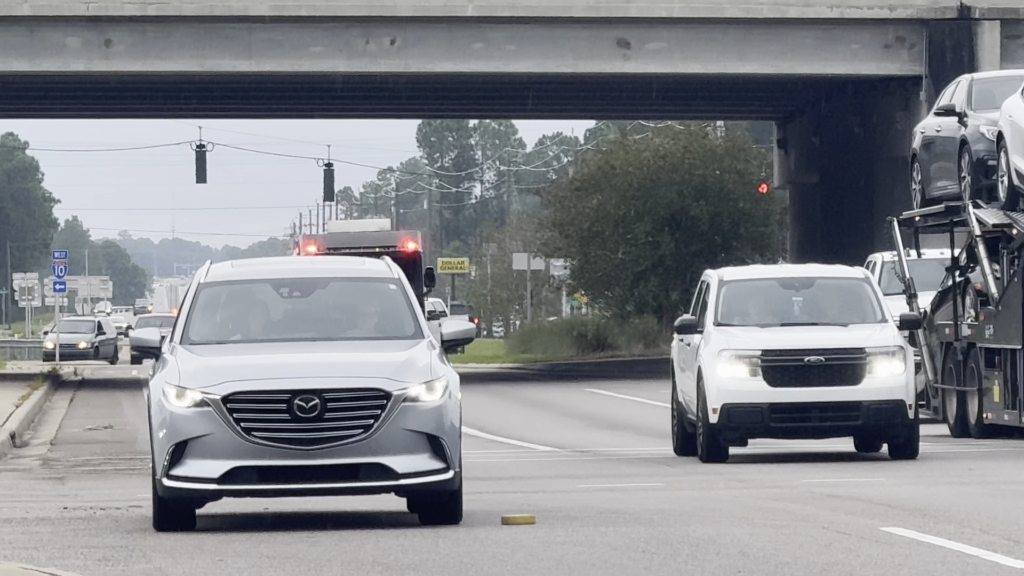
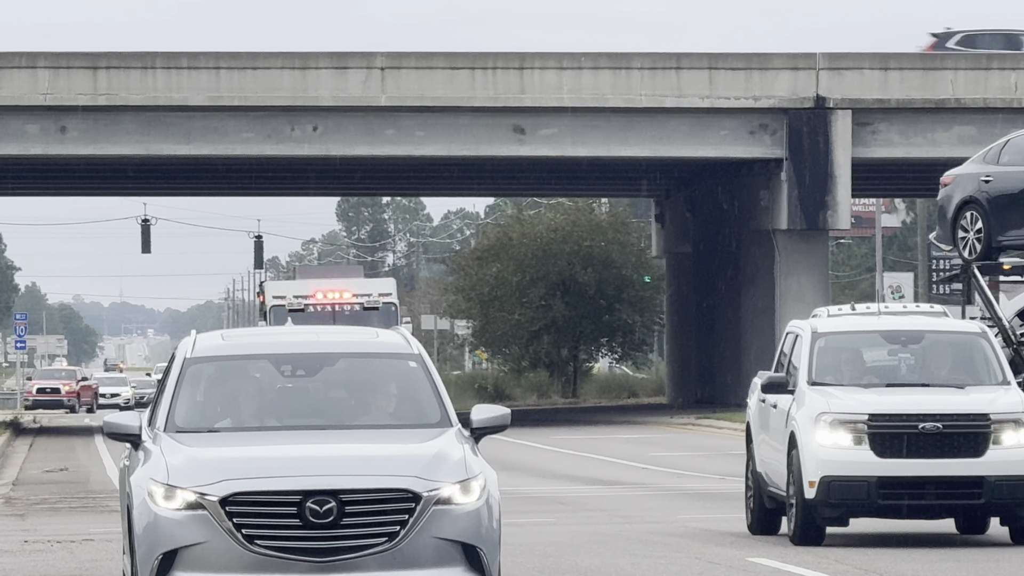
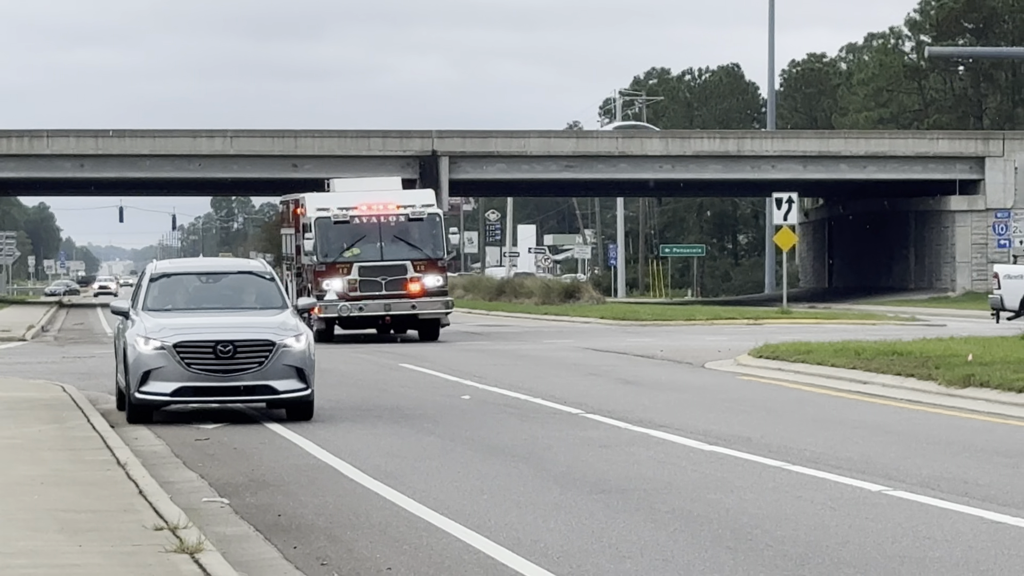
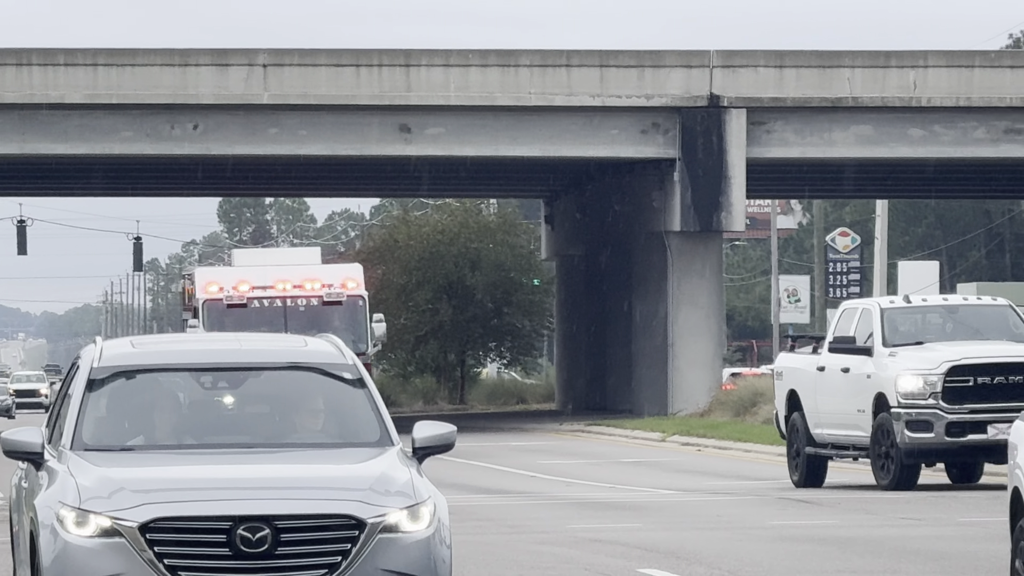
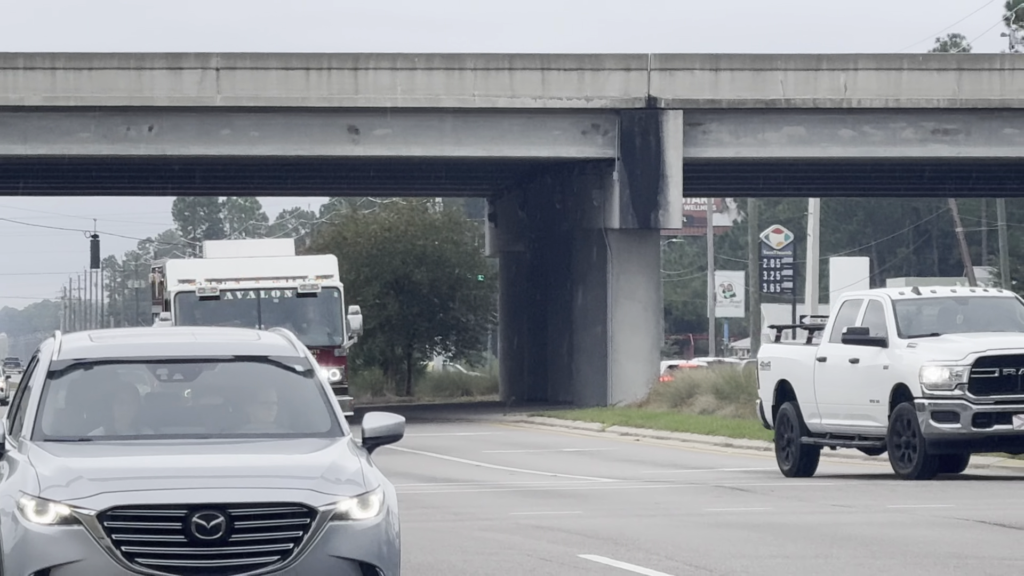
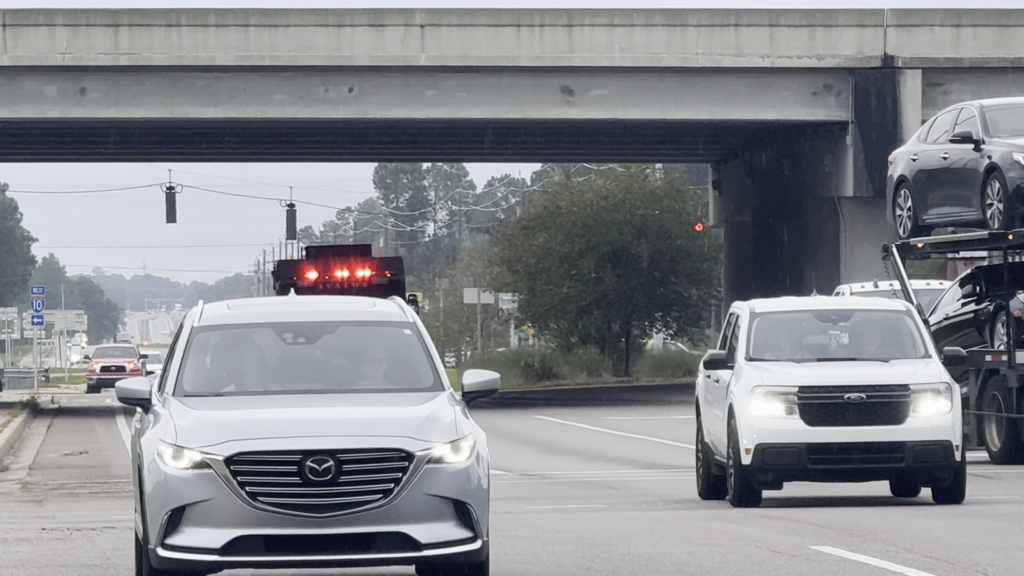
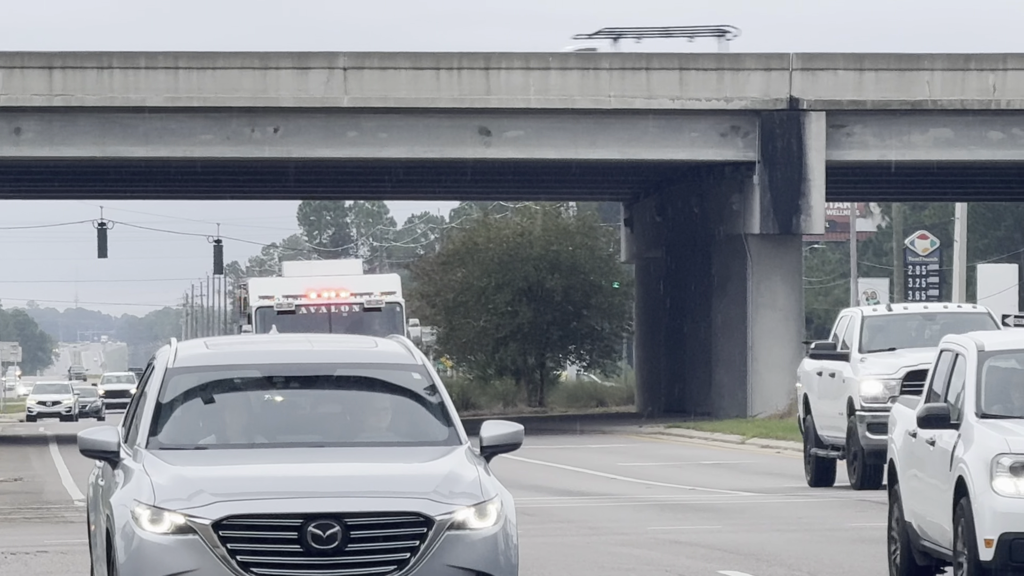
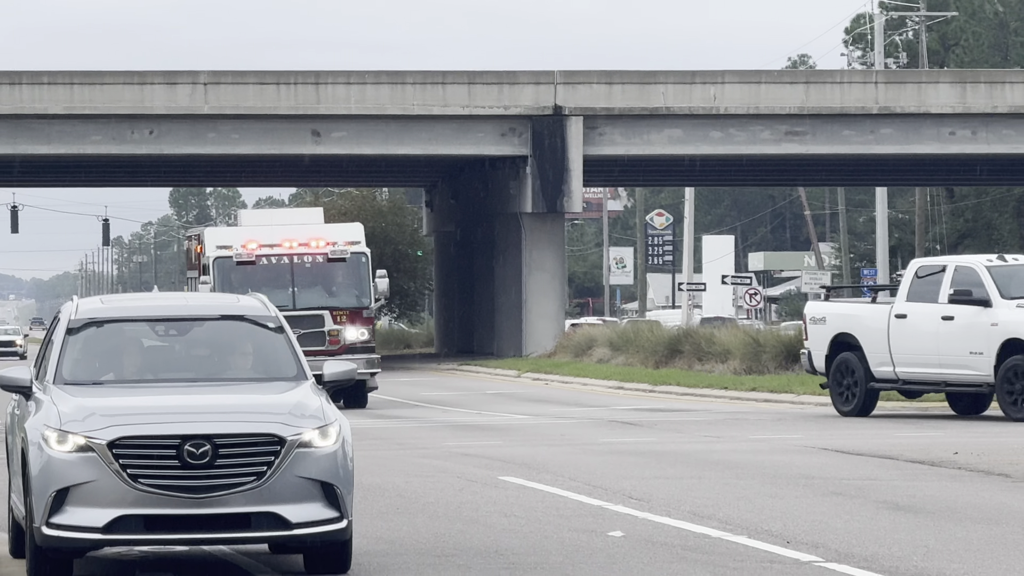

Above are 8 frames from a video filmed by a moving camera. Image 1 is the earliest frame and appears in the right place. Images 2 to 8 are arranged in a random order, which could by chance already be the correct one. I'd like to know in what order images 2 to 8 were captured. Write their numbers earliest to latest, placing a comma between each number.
6, 2, 7, 4, 5, 8, 3
